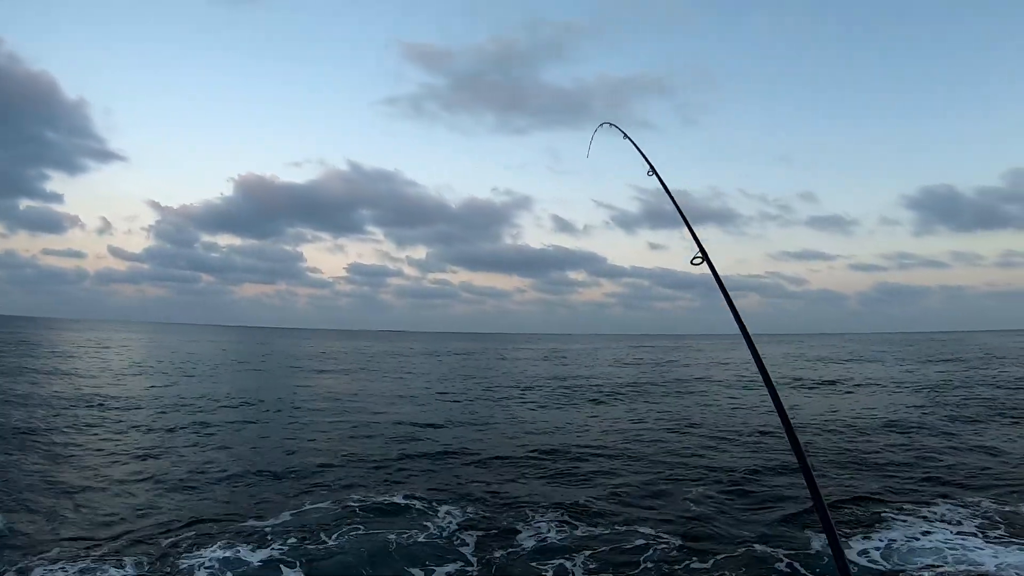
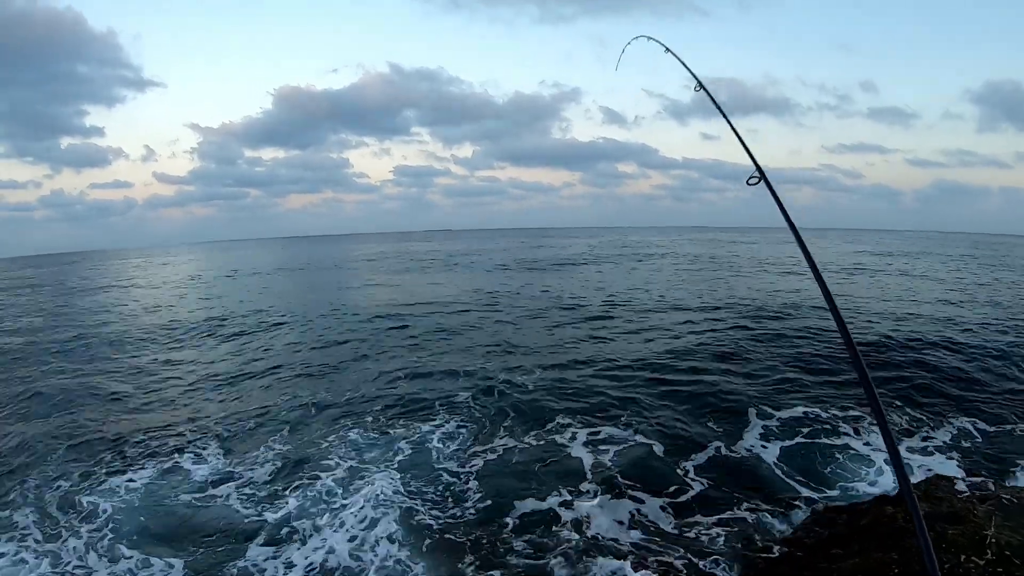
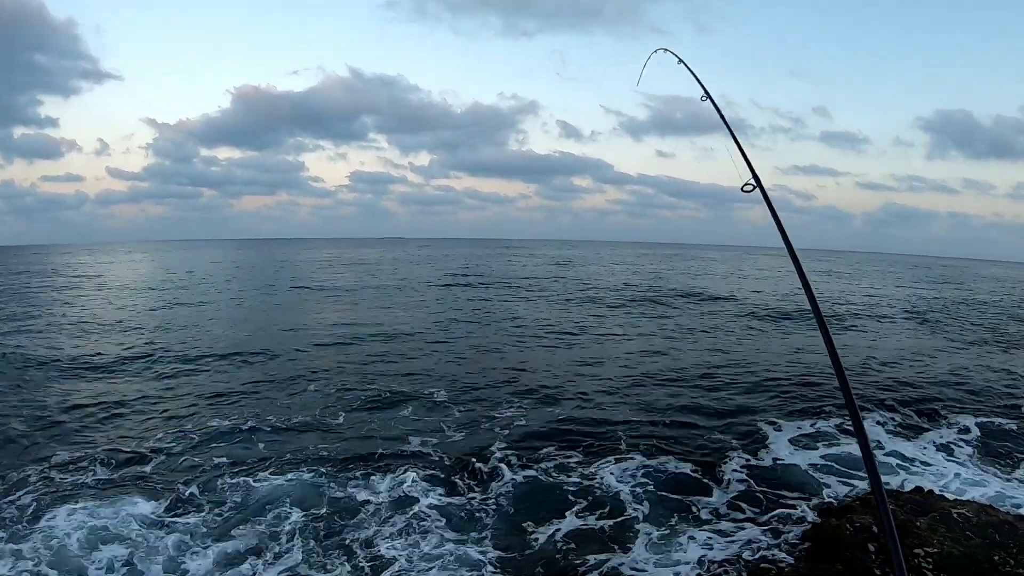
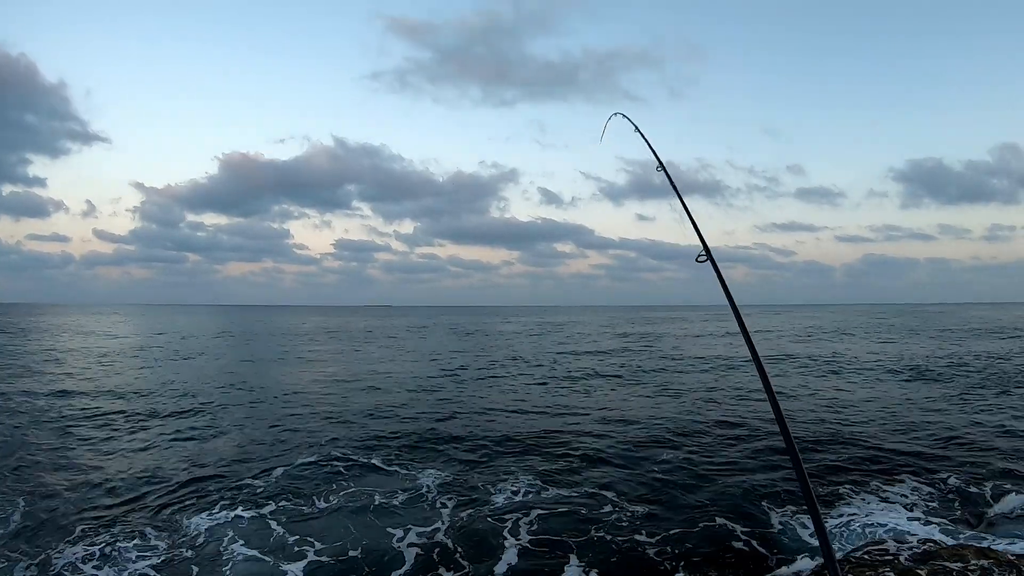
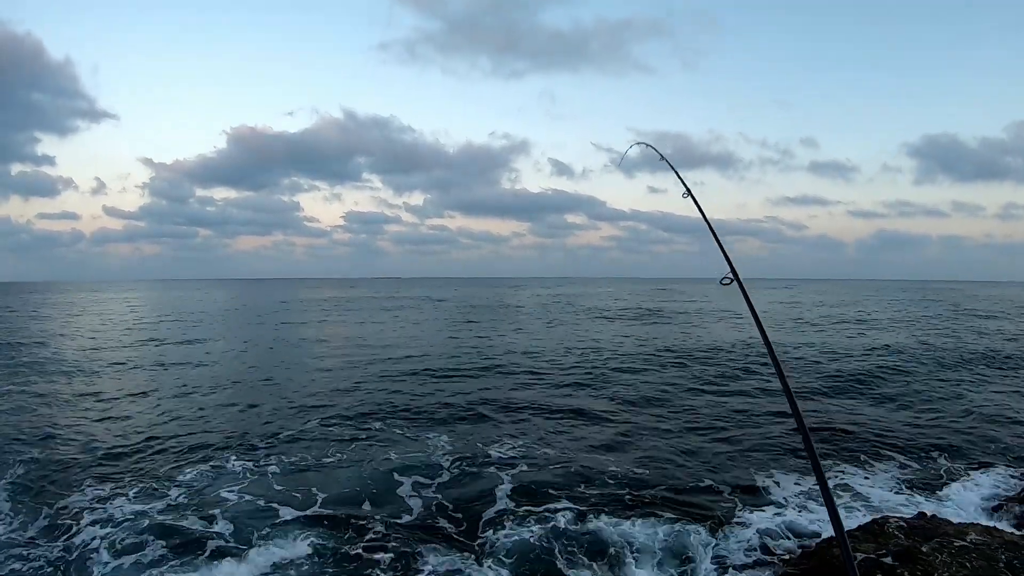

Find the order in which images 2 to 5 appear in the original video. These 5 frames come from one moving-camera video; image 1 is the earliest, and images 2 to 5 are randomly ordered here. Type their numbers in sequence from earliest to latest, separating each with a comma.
4, 5, 3, 2
